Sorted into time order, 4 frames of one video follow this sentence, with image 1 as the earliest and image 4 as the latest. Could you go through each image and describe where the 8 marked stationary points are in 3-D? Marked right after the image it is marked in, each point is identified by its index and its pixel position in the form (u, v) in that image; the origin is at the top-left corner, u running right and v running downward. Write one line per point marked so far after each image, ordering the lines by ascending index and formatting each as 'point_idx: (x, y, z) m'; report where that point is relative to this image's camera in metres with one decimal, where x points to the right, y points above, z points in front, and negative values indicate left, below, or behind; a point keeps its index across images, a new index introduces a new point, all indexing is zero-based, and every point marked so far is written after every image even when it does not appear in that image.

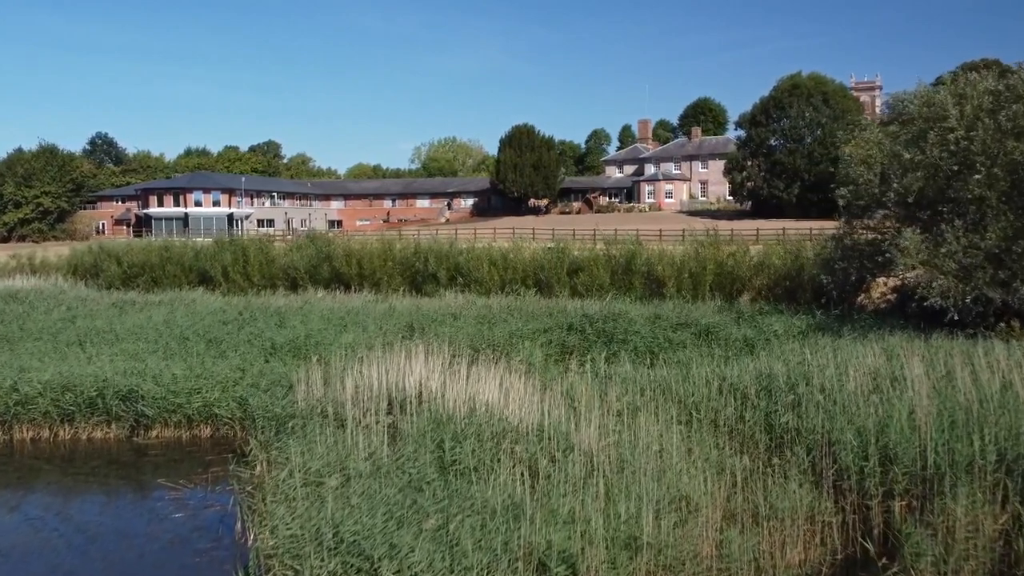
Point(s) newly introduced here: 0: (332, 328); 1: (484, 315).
0: (-3.8, -0.8, +17.4) m
1: (-0.6, -0.6, +18.6) m
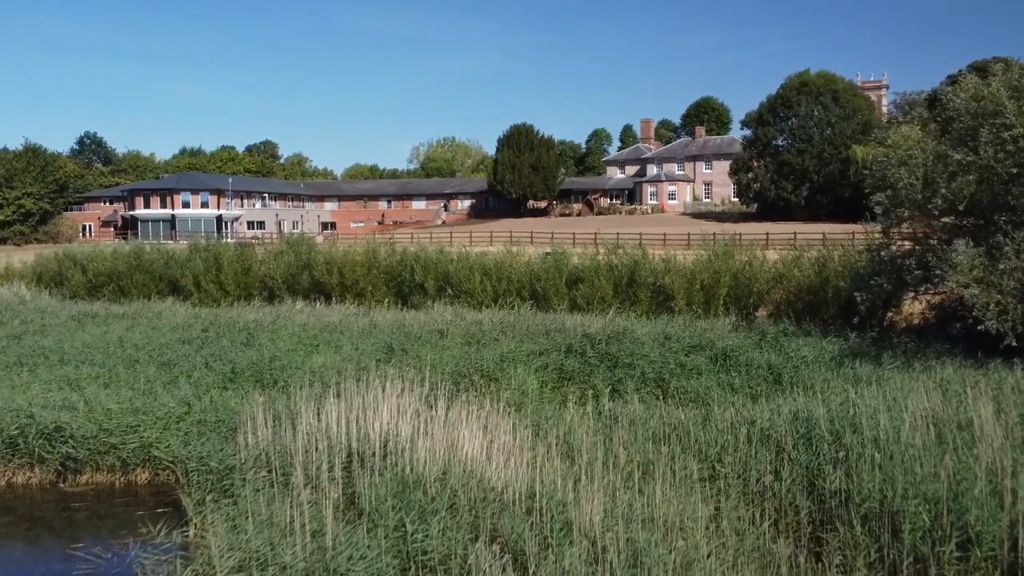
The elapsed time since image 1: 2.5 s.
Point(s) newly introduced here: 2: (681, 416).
0: (-3.9, -1.1, +15.6) m
1: (-0.8, -0.9, +16.8) m
2: (+2.1, -1.5, +10.1) m
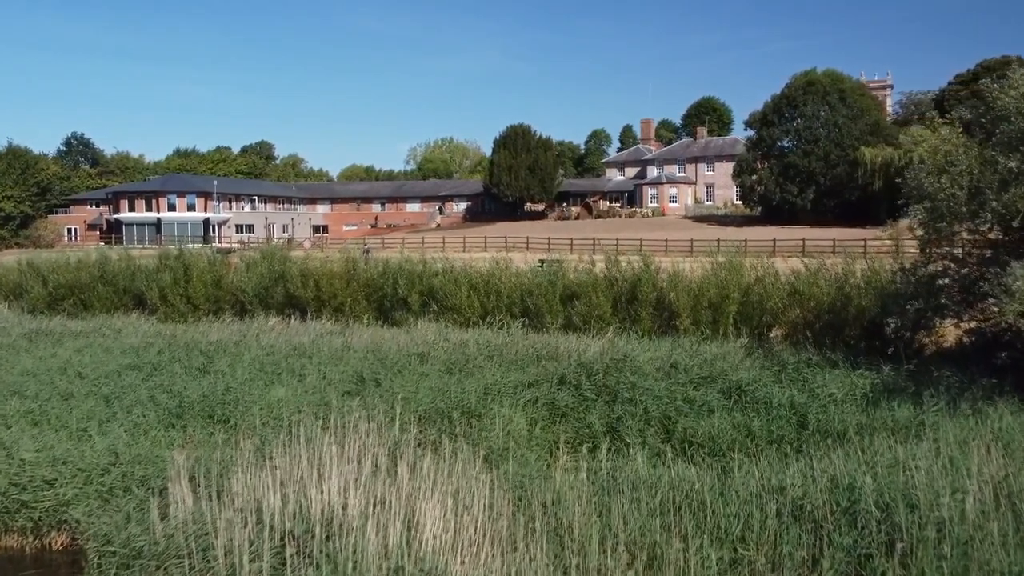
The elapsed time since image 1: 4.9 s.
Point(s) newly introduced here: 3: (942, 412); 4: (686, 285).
0: (-4.2, -1.5, +13.8) m
1: (-1.0, -1.3, +15.1) m
2: (+1.8, -1.9, +8.4) m
3: (+5.2, -1.5, +10.1) m
4: (+3.7, +0.1, +18.1) m
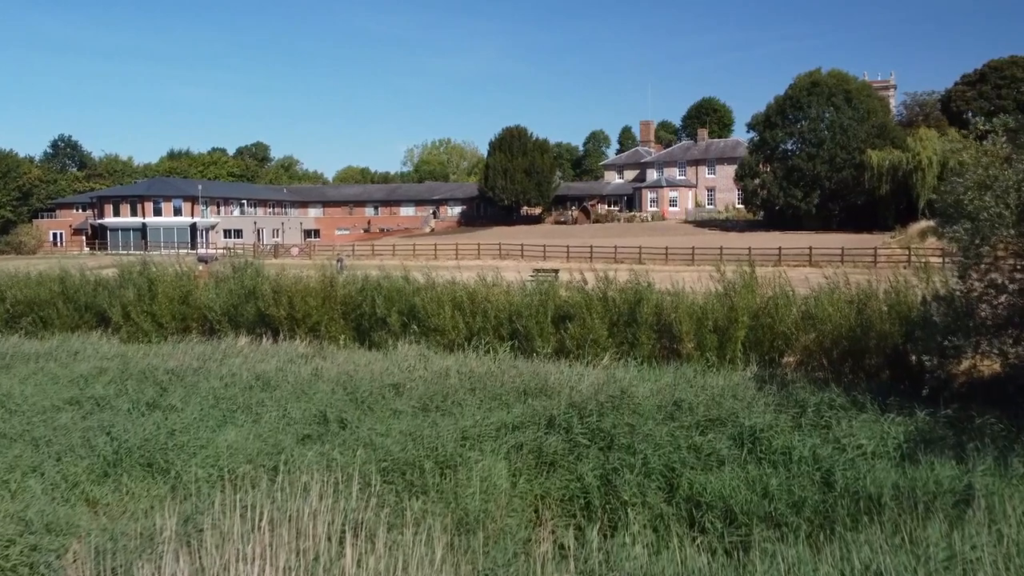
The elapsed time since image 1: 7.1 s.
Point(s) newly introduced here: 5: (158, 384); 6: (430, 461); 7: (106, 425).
0: (-4.4, -1.9, +12.3) m
1: (-1.3, -1.7, +13.6) m
2: (+1.6, -2.3, +6.9) m
3: (+5.0, -1.9, +8.6) m
4: (+3.5, -0.3, +16.6) m
5: (-6.1, -1.7, +14.6) m
6: (-1.0, -2.1, +10.2) m
7: (-5.9, -2.0, +12.2) m
